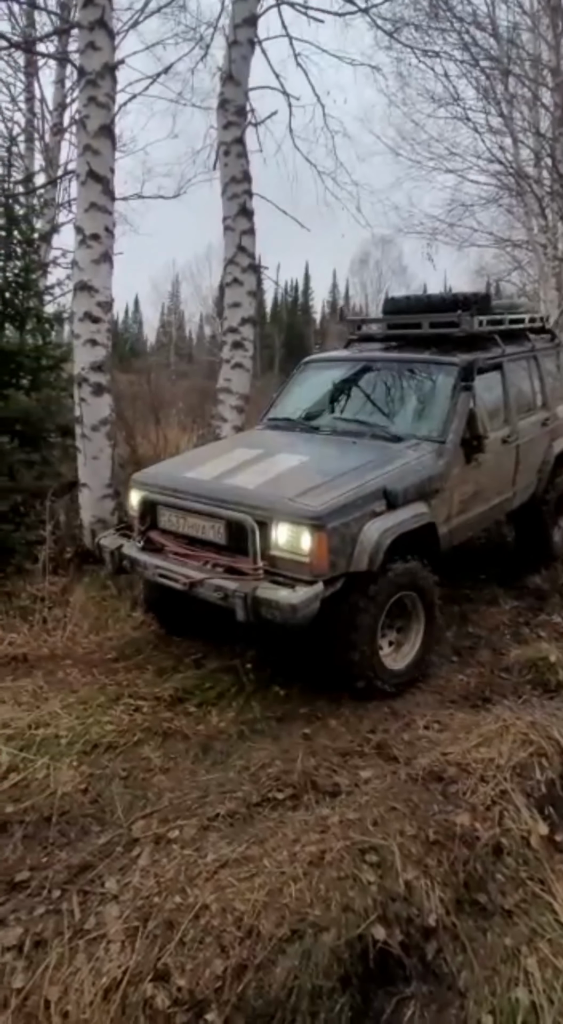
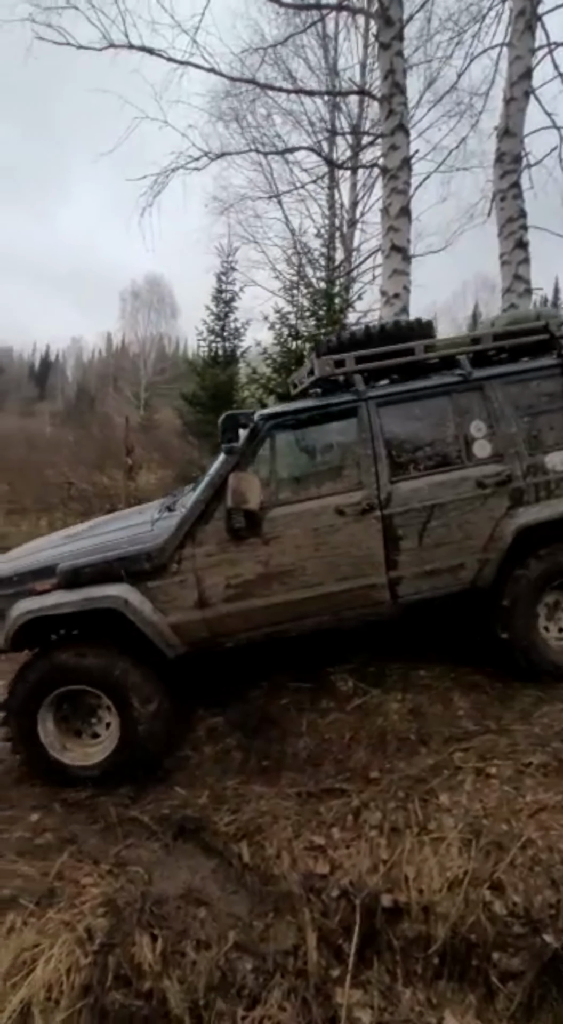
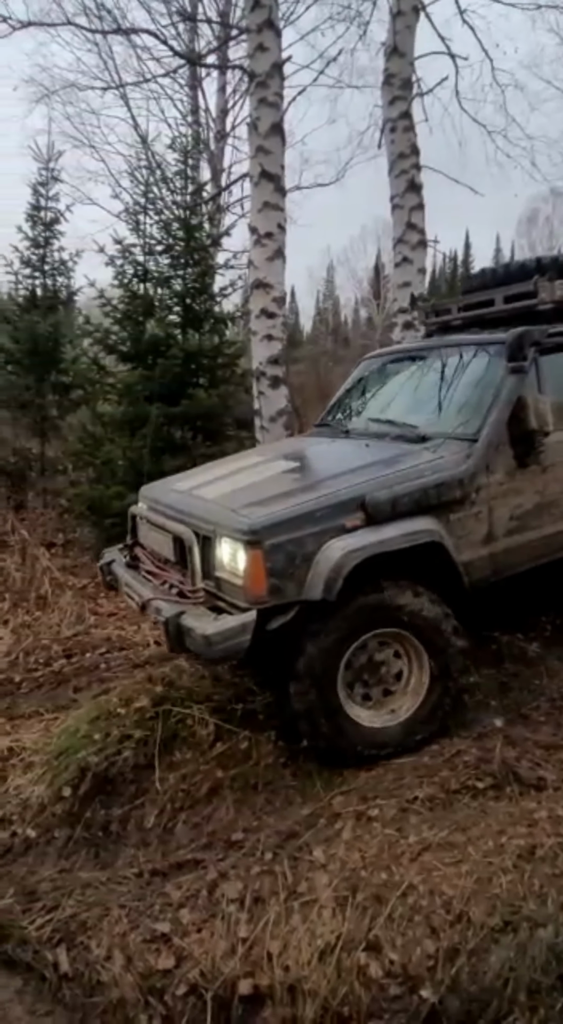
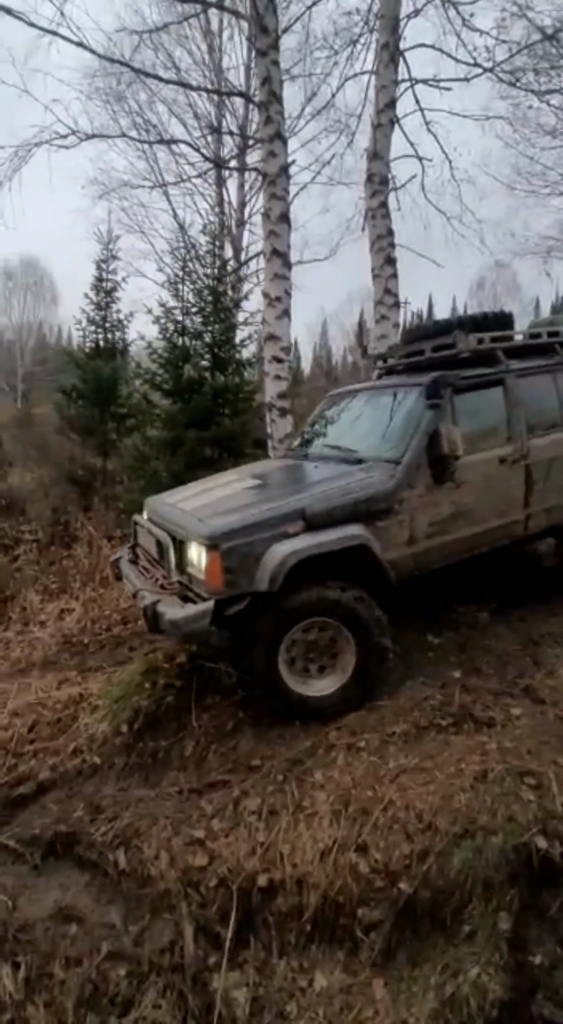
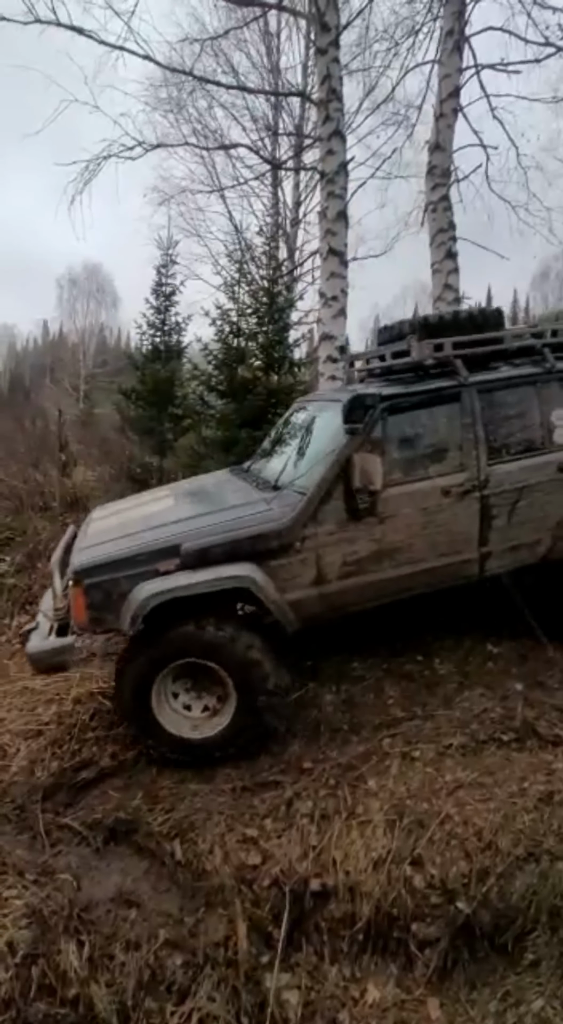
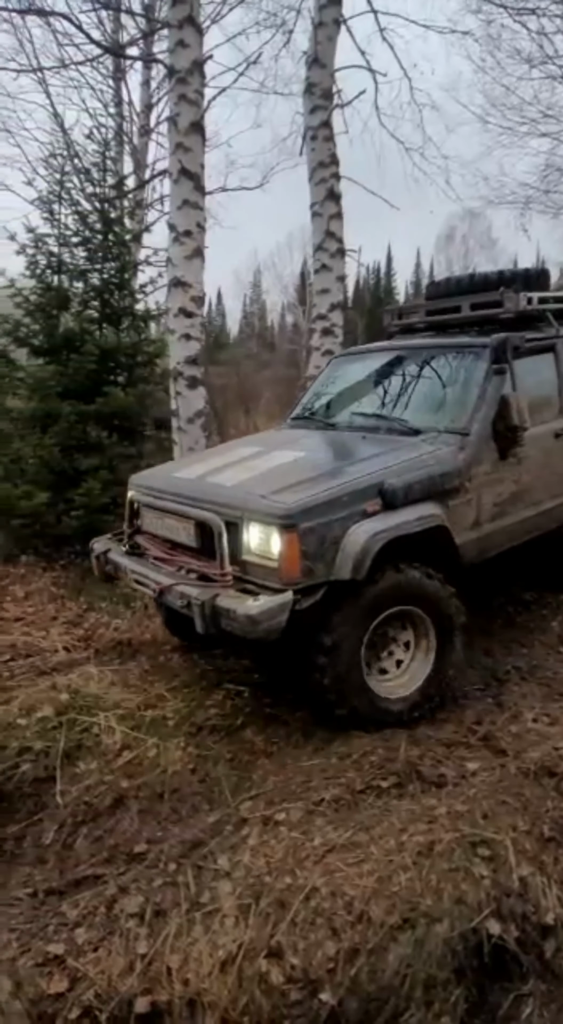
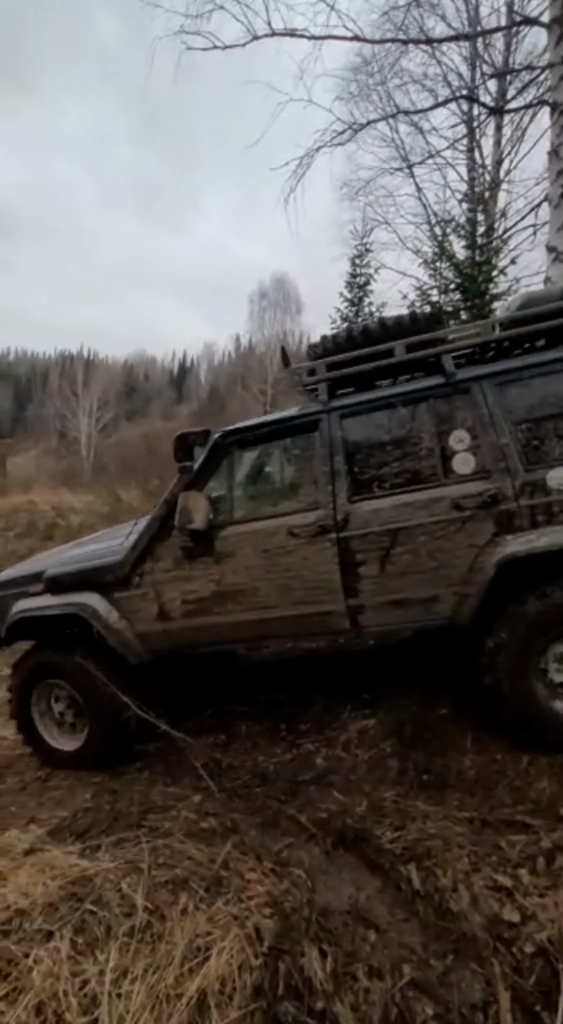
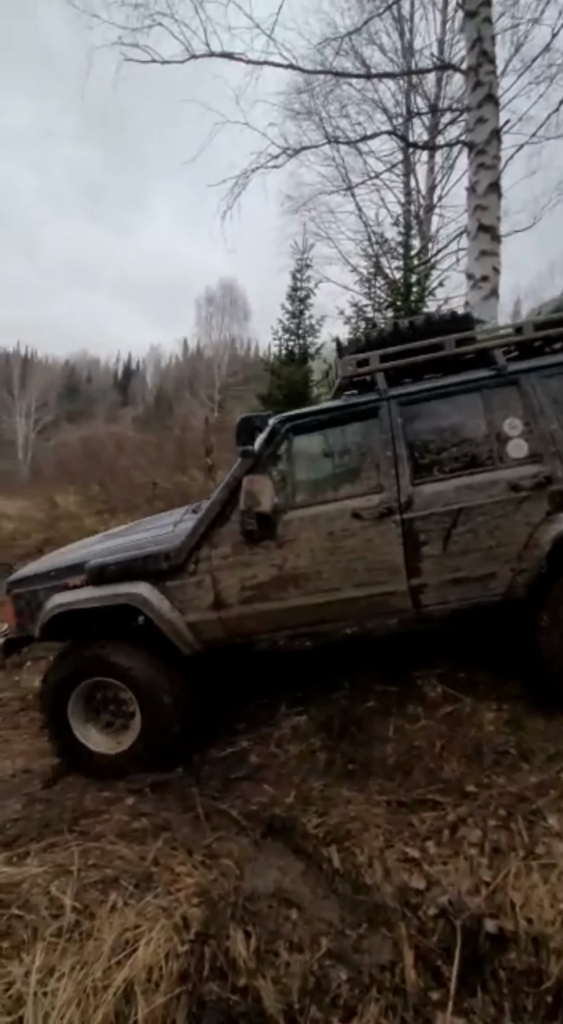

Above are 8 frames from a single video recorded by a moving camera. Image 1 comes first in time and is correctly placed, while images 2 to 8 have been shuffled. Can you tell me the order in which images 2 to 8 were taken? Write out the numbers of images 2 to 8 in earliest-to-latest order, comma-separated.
6, 3, 4, 5, 2, 8, 7
